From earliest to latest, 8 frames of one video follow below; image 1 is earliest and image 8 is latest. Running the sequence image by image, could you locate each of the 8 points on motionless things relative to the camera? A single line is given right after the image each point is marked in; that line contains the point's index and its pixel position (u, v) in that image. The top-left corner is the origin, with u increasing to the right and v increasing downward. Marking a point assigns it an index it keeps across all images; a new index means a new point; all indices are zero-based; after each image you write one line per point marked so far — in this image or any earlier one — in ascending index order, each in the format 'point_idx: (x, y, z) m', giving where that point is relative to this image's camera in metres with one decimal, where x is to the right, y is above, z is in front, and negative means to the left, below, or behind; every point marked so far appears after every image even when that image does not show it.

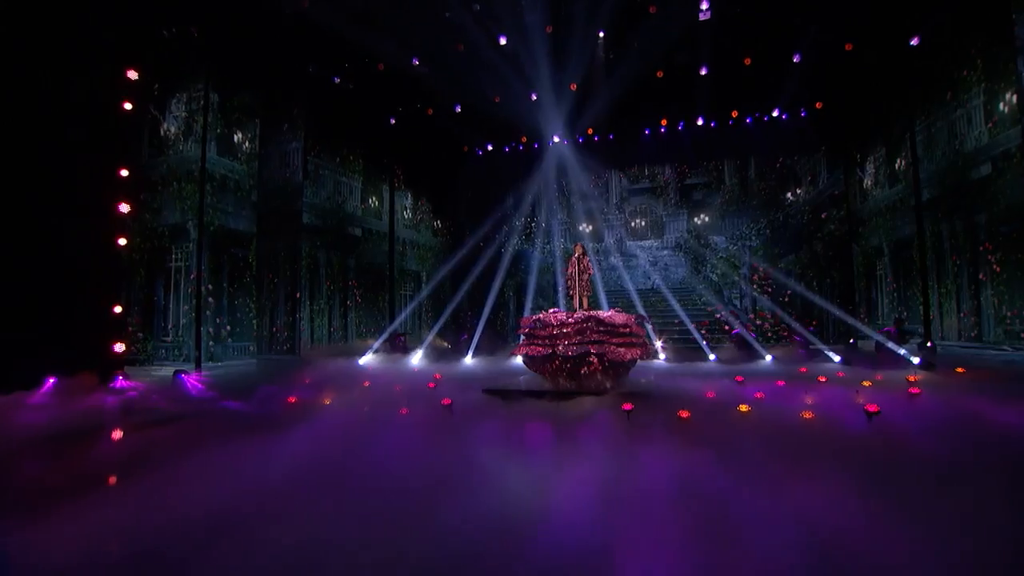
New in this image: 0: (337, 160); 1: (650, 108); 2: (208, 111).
0: (-3.6, +2.6, +10.5) m
1: (+2.7, +3.5, +10.2) m
2: (-3.9, +2.3, +6.6) m
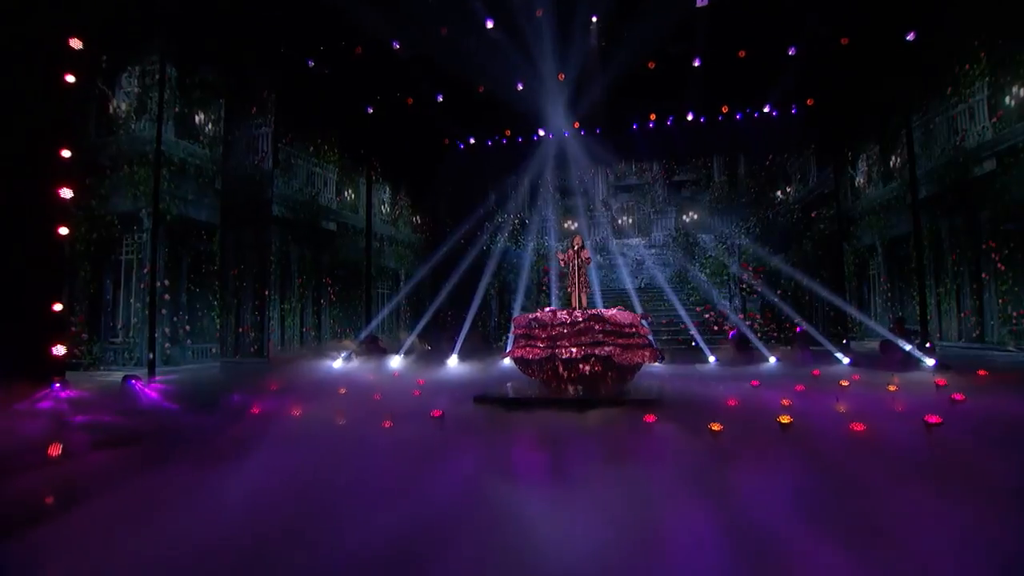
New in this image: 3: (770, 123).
0: (-3.8, +2.7, +9.9) m
1: (+2.4, +3.5, +9.8) m
2: (-4.0, +2.3, +5.9) m
3: (+5.0, +3.3, +10.2) m
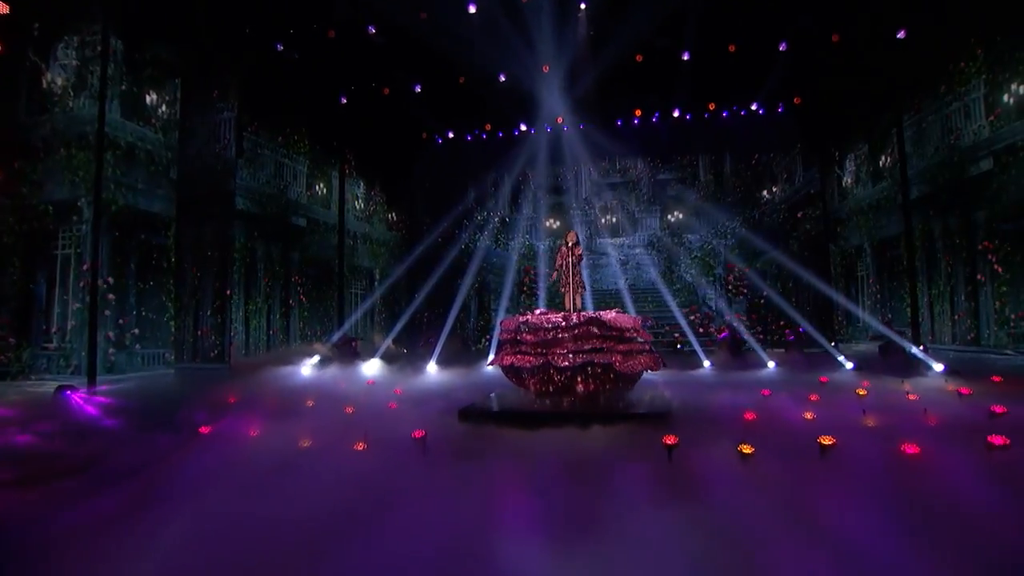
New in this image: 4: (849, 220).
0: (-4.2, +2.7, +9.2) m
1: (+2.1, +3.5, +9.5) m
2: (-4.2, +2.4, +5.3) m
3: (+4.7, +3.3, +10.0) m
4: (+6.9, +1.4, +10.4) m
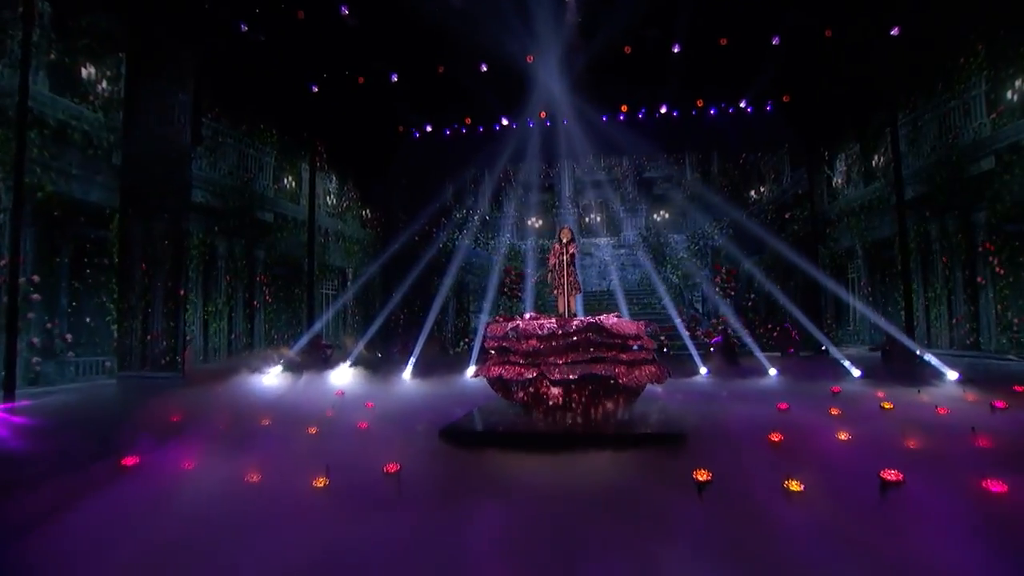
0: (-4.5, +2.7, +8.5) m
1: (+1.8, +3.5, +9.1) m
2: (-4.3, +2.4, +4.6) m
3: (+4.4, +3.2, +9.7) m
4: (+6.5, +1.3, +10.1) m
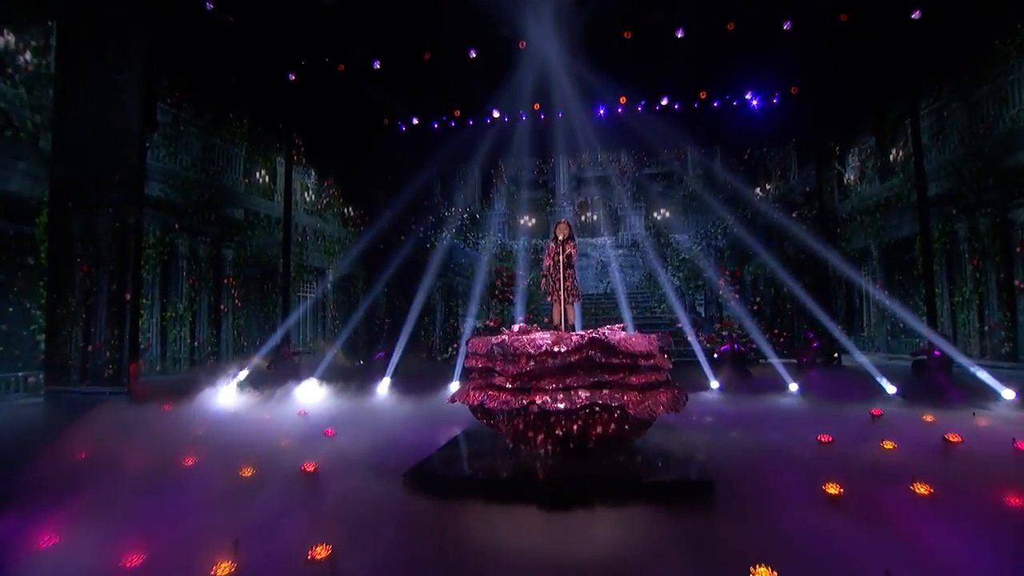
0: (-4.6, +2.6, +7.8) m
1: (+1.7, +3.4, +8.4) m
2: (-4.4, +2.3, +3.8) m
3: (+4.2, +3.2, +9.1) m
4: (+6.3, +1.3, +9.5) m
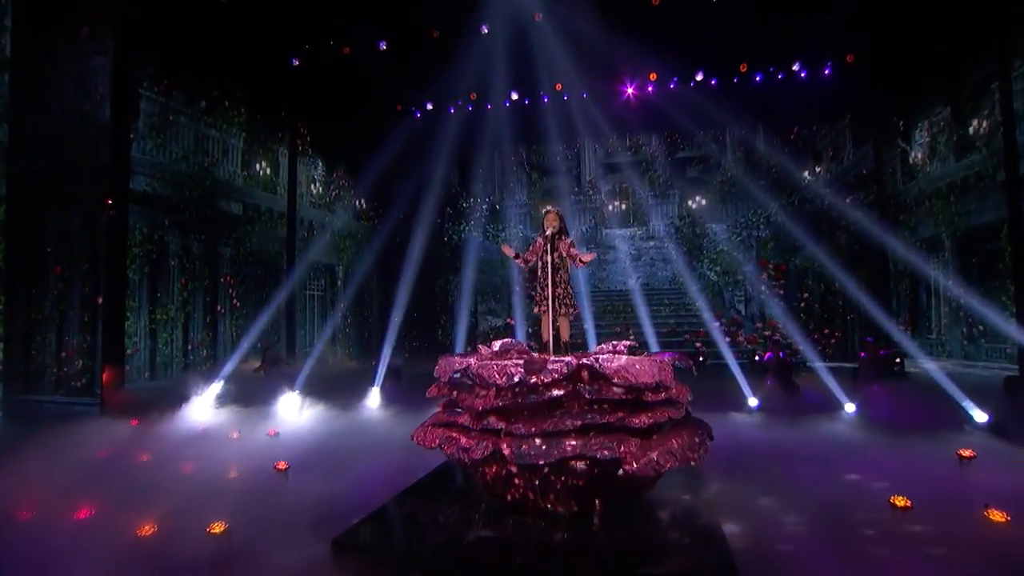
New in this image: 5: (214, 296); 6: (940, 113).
0: (-4.4, +2.6, +7.3) m
1: (+1.9, +3.5, +7.5) m
2: (-4.5, +2.3, +3.4) m
3: (+4.4, +3.2, +8.0) m
4: (+6.6, +1.3, +8.3) m
5: (-4.4, -0.1, +7.5) m
6: (+6.4, +2.6, +7.7) m
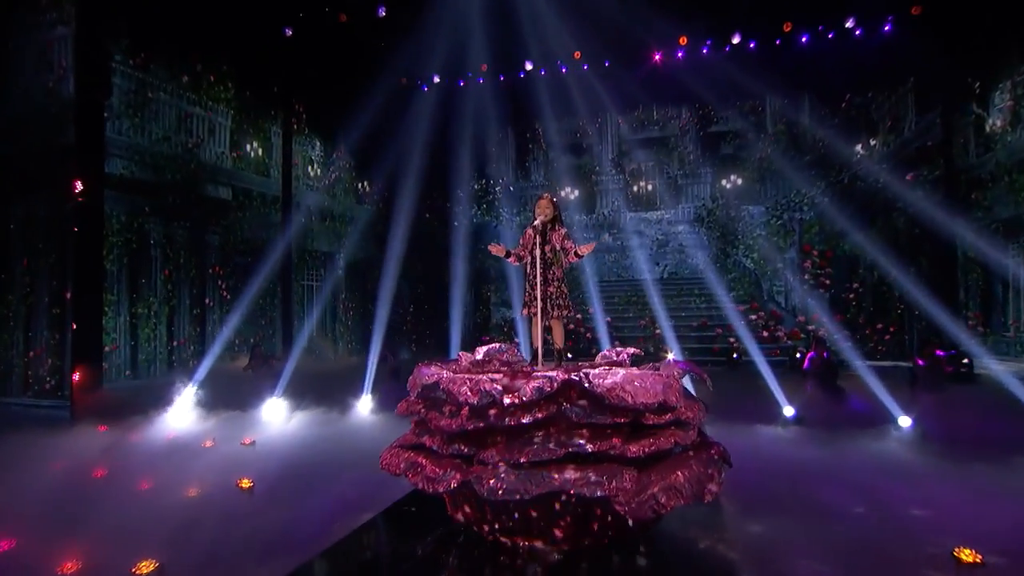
0: (-4.3, +2.7, +6.7) m
1: (+2.0, +3.6, +6.5) m
2: (-4.6, +2.3, +2.8) m
3: (+4.6, +3.4, +6.9) m
4: (+6.8, +1.5, +7.2) m
5: (-4.2, 0.0, +7.0) m
6: (+6.5, +2.7, +6.6) m
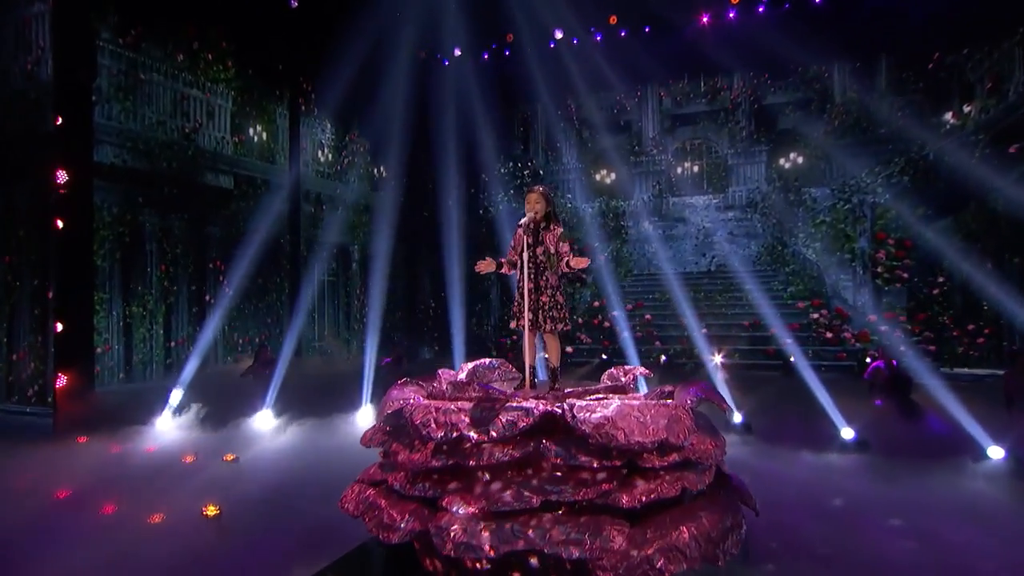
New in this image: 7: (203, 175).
0: (-4.0, +2.8, +6.2) m
1: (+2.2, +3.6, +5.5) m
2: (-4.6, +2.2, +2.3) m
3: (+4.8, +3.4, +5.6) m
4: (+7.0, +1.5, +5.8) m
5: (-3.9, +0.1, +6.5) m
6: (+6.8, +2.8, +5.2) m
7: (-4.0, +1.5, +6.7) m
